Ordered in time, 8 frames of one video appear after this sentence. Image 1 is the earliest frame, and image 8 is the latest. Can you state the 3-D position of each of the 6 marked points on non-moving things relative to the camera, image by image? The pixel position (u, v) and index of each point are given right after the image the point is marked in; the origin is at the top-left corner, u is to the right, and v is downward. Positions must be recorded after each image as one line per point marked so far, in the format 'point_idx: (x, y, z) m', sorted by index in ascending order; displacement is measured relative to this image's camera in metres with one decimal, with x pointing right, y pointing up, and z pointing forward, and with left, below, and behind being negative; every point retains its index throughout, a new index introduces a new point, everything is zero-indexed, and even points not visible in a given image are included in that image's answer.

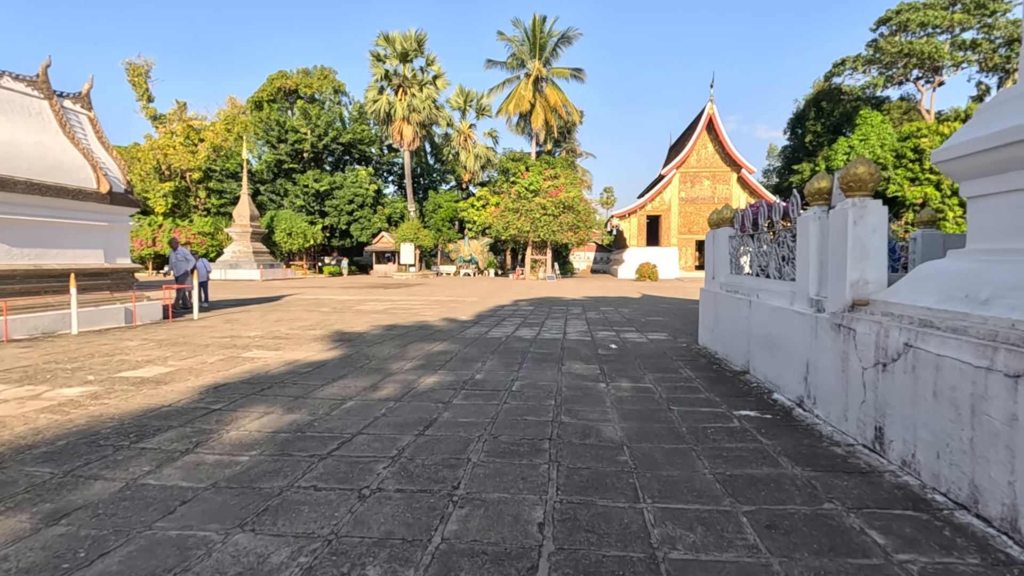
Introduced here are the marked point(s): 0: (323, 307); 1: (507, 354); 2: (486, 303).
0: (-4.4, -0.5, +12.3) m
1: (-0.1, -0.7, +5.8) m
2: (-0.7, -0.4, +14.1) m
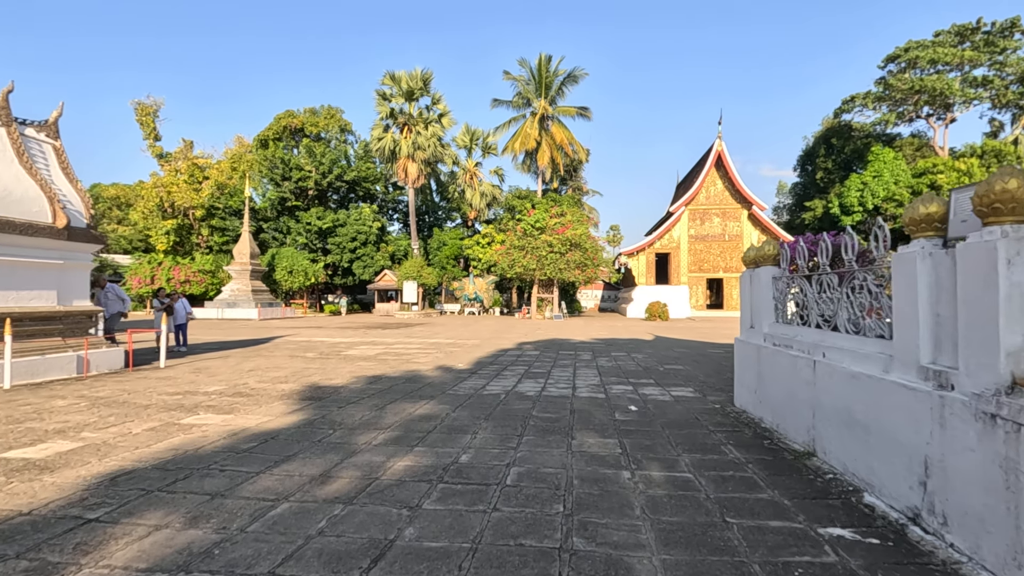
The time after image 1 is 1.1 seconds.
0: (-4.3, -1.4, +11.4) m
1: (-0.1, -1.2, +4.7) m
2: (-0.6, -1.4, +13.1) m
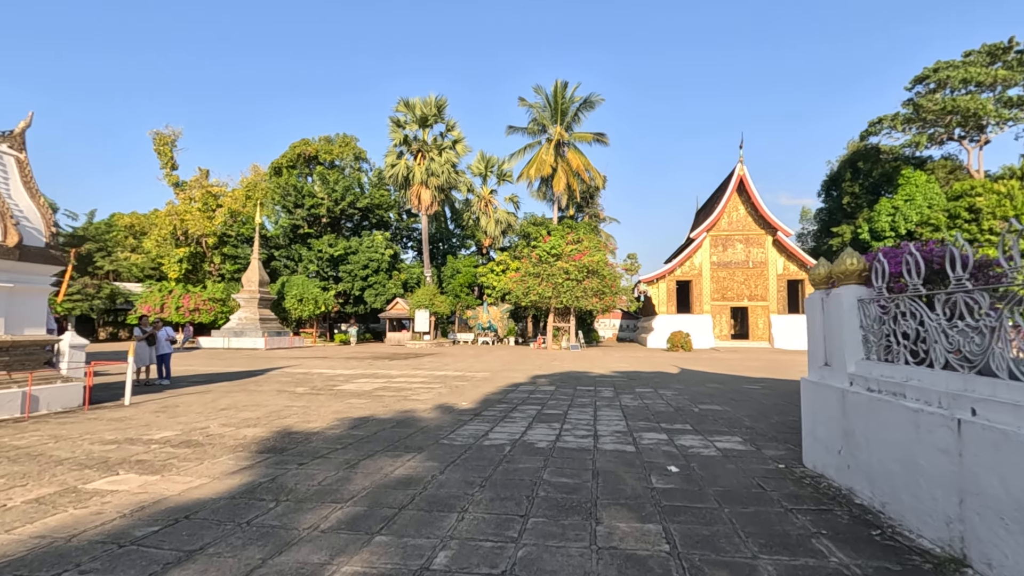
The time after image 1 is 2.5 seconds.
0: (-4.1, -1.9, +10.3) m
1: (0.0, -1.3, +3.6) m
2: (-0.3, -2.0, +11.9) m
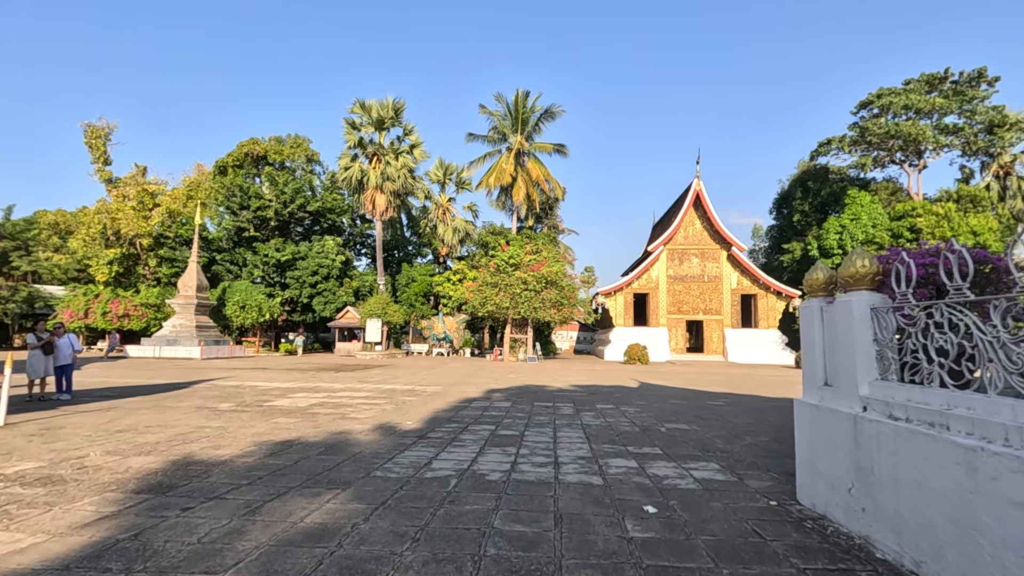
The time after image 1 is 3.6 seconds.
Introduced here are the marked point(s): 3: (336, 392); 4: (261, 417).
0: (-4.9, -2.0, +9.2) m
1: (-0.4, -1.3, +2.8) m
2: (-1.3, -2.2, +11.1) m
3: (-3.7, -2.2, +11.2) m
4: (-3.5, -1.8, +7.5) m
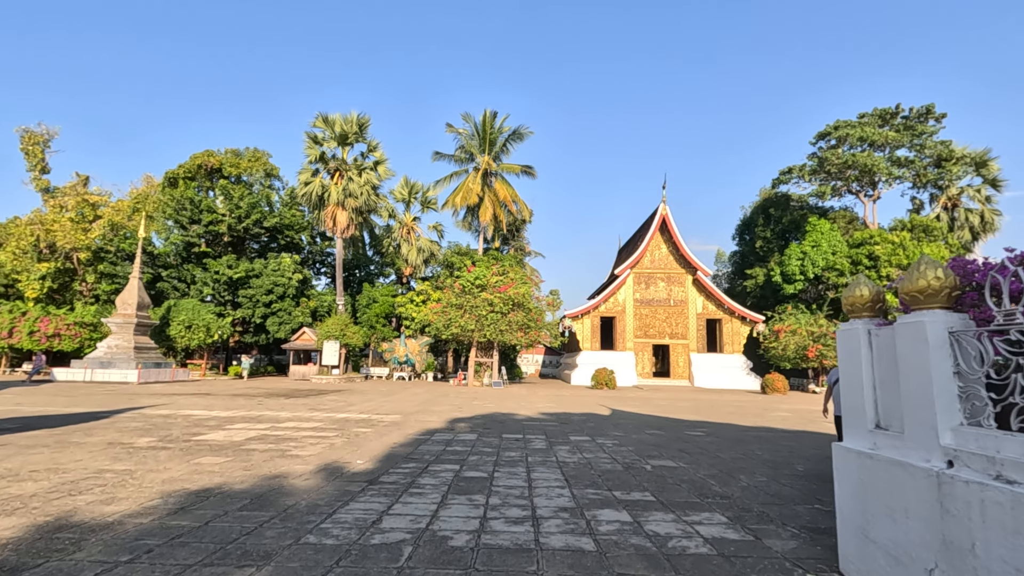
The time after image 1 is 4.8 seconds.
0: (-5.4, -2.2, +8.0) m
1: (-0.4, -1.4, +1.9) m
2: (-2.0, -2.6, +10.1) m
3: (-4.3, -2.5, +10.1) m
4: (-3.9, -2.0, +6.4) m
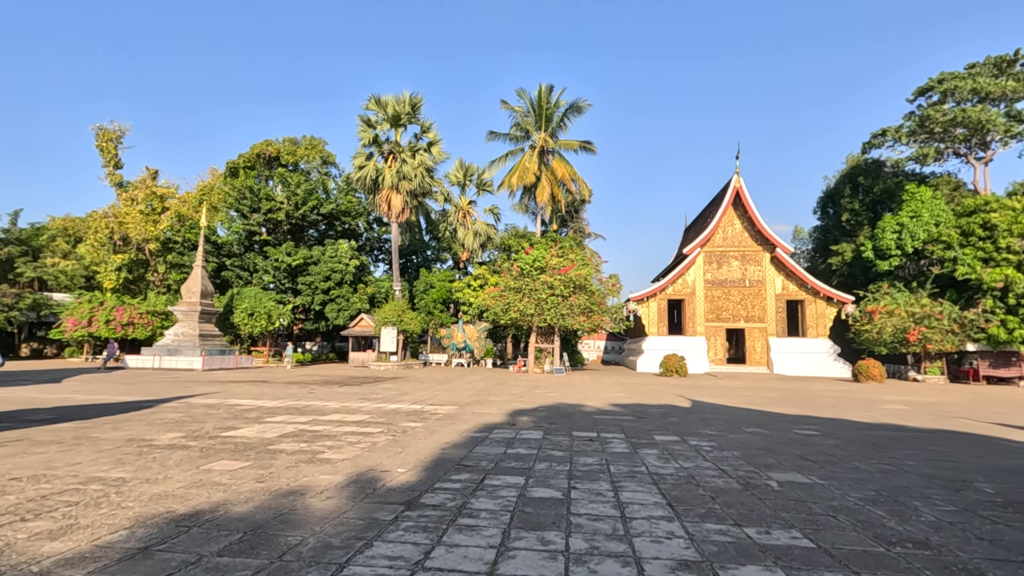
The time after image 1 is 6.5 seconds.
0: (-4.5, -1.9, +7.1) m
1: (-0.2, -1.2, +0.6) m
2: (-0.8, -2.2, +8.9) m
3: (-3.2, -2.2, +9.1) m
4: (-3.2, -1.7, +5.4) m
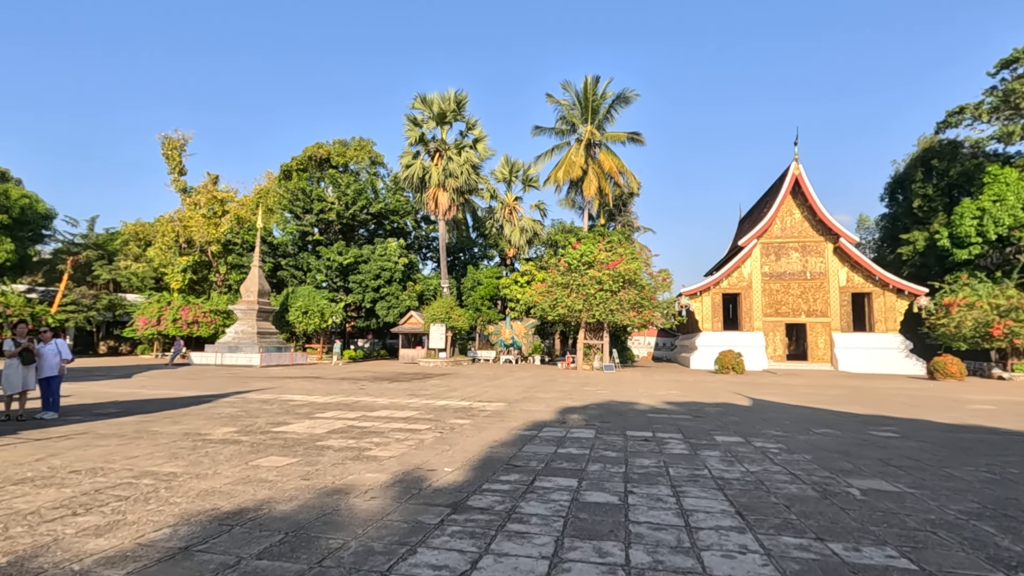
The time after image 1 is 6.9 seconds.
0: (-3.8, -1.9, +7.3) m
1: (-0.1, -1.1, +0.4) m
2: (0.0, -2.1, +8.7) m
3: (-2.3, -2.1, +9.1) m
4: (-2.7, -1.7, +5.4) m
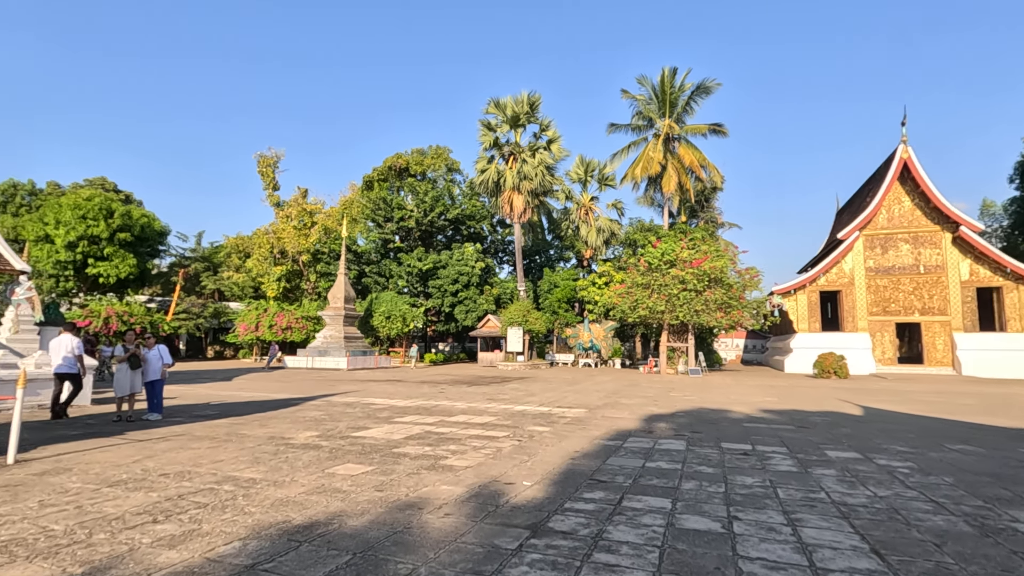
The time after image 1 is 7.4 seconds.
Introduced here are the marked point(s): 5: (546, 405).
0: (-2.7, -1.9, +7.4) m
1: (-0.1, -1.1, 0.0) m
2: (+1.2, -2.1, +8.2) m
3: (-1.0, -2.1, +9.0) m
4: (-1.9, -1.7, +5.4) m
5: (+0.7, -2.3, +10.7) m
